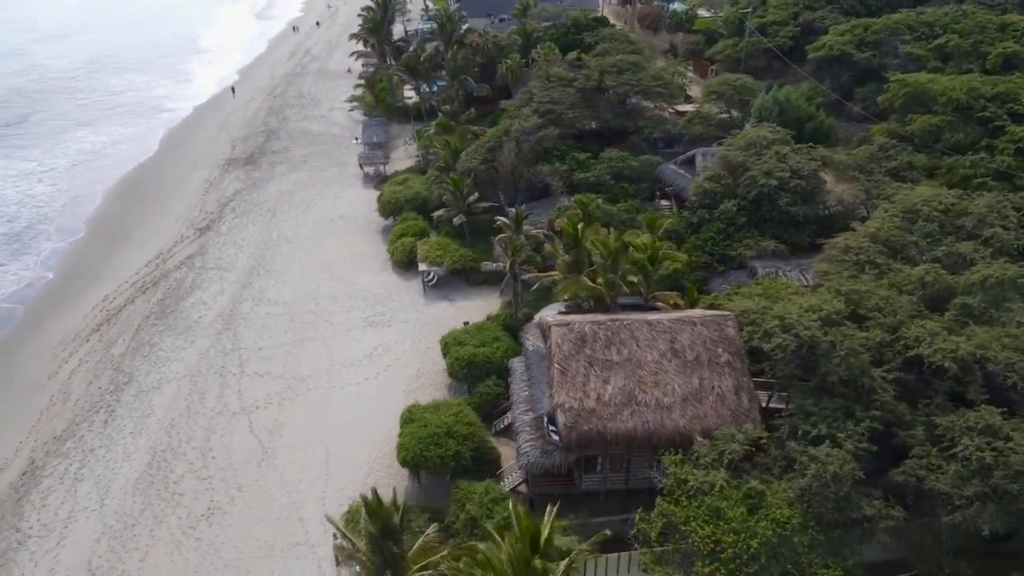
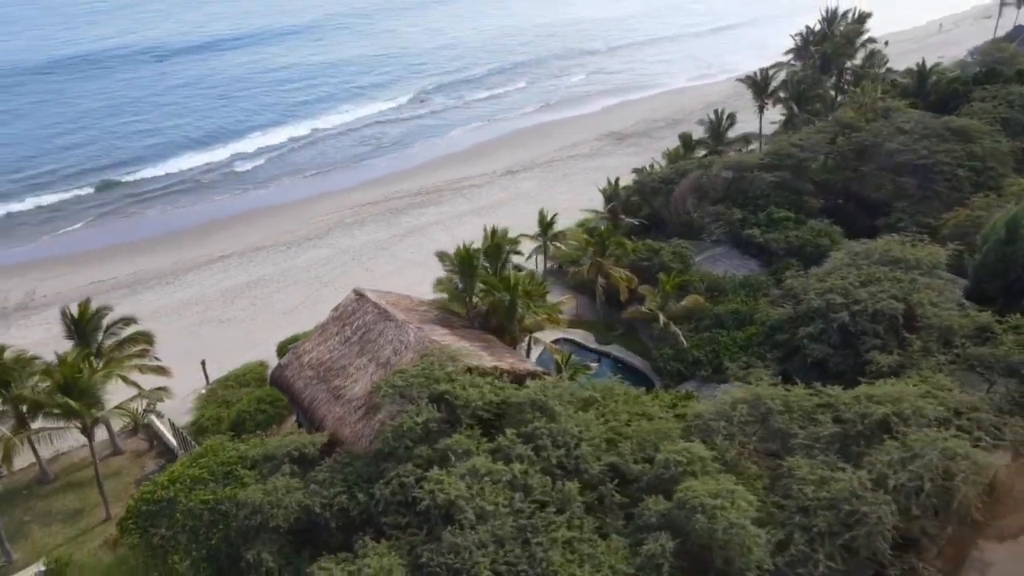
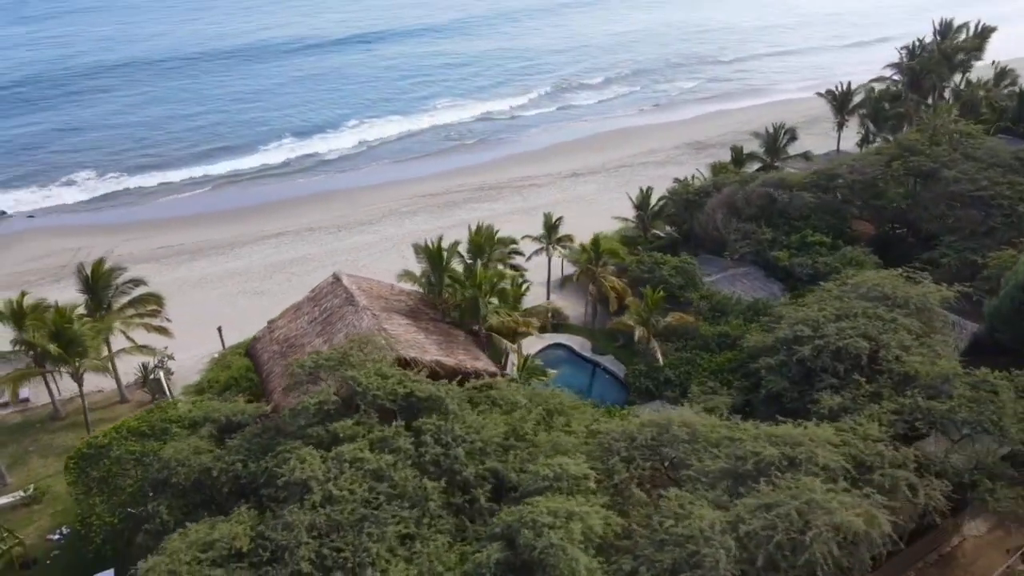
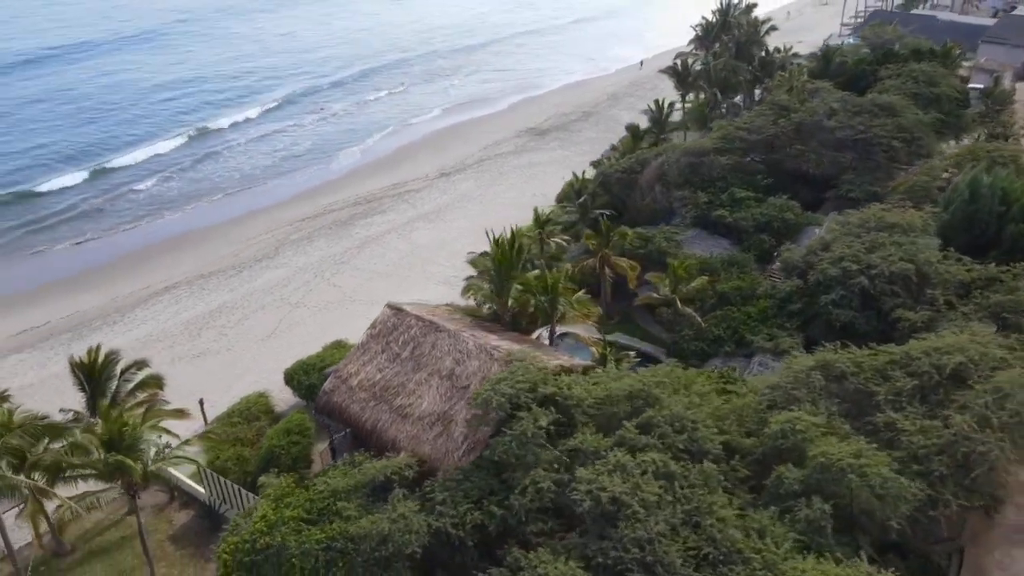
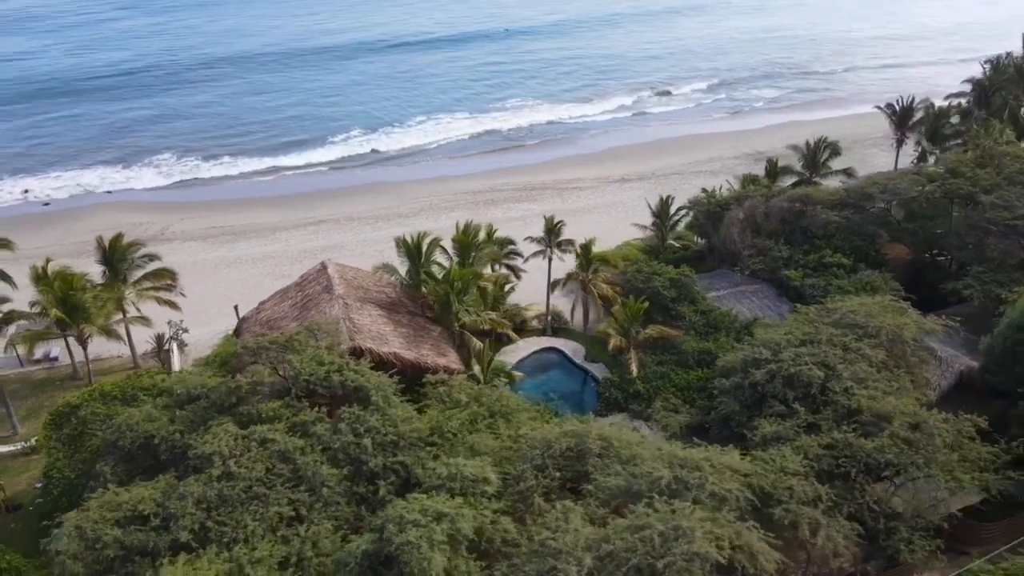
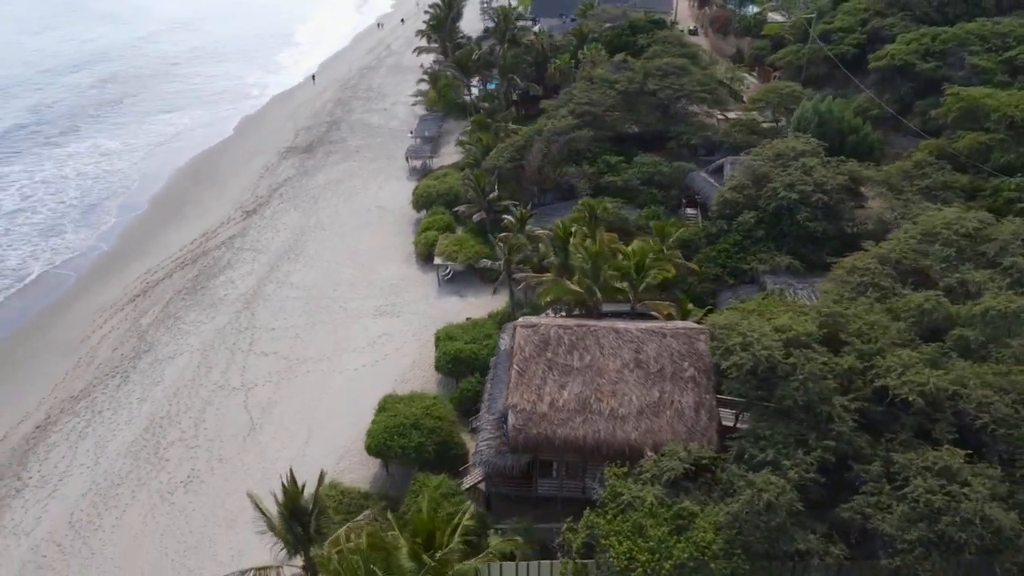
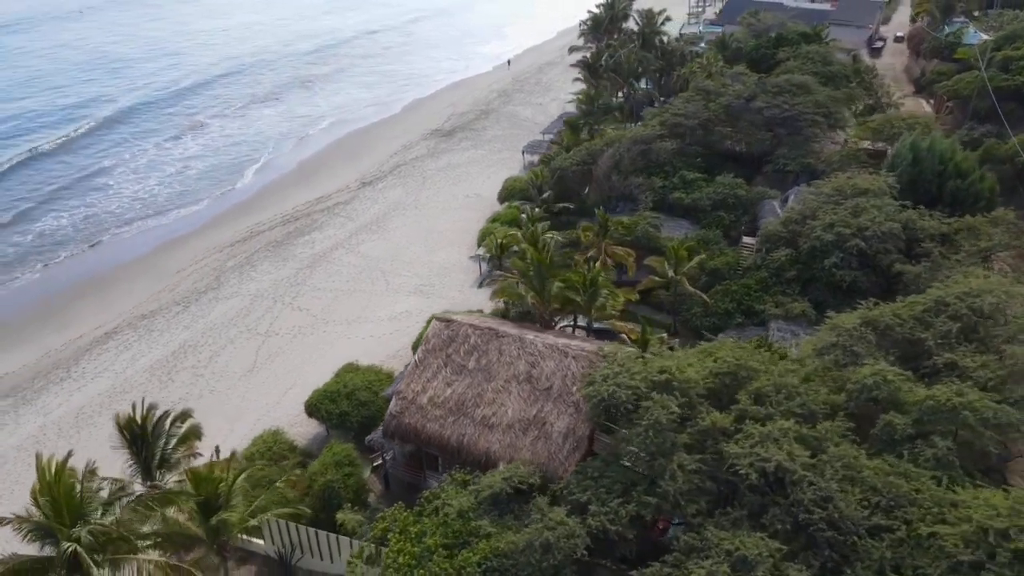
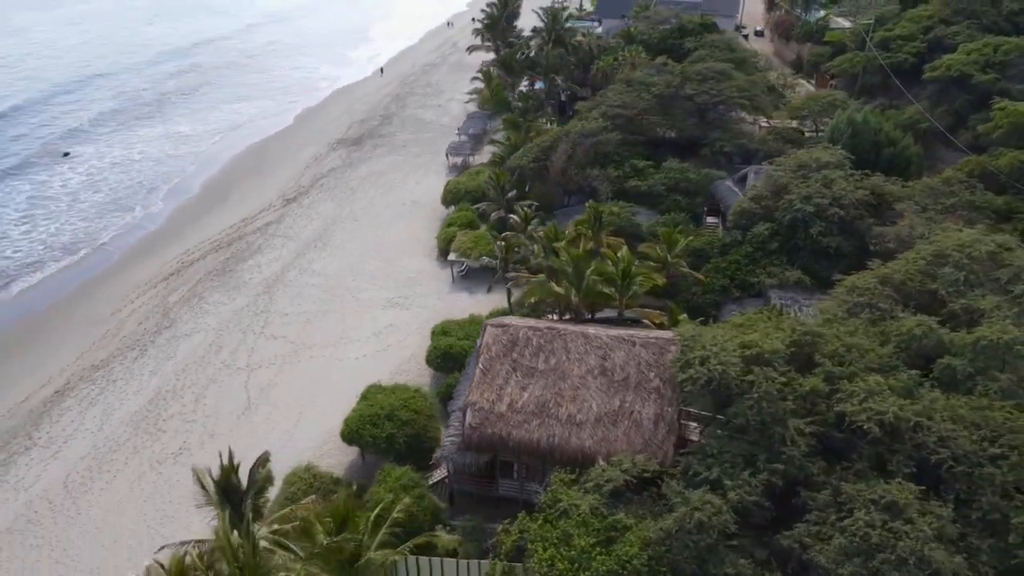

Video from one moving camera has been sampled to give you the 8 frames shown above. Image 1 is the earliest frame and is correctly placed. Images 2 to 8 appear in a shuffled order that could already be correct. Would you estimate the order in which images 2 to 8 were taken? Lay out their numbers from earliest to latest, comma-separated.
6, 8, 7, 4, 2, 3, 5
